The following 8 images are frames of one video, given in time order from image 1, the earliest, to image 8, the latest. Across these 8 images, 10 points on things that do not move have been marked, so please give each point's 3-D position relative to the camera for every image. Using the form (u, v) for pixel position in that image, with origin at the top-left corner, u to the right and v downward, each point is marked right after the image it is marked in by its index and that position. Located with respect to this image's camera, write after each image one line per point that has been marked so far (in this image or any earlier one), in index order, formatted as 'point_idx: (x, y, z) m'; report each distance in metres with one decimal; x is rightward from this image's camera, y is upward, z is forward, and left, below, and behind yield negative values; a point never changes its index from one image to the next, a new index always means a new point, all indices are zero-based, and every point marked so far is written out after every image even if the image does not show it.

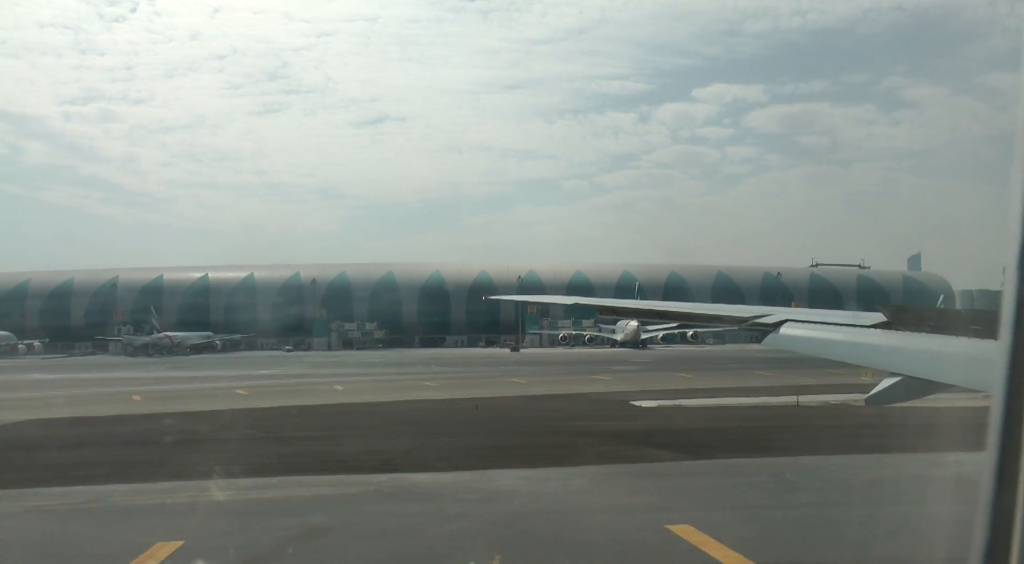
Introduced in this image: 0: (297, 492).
0: (-2.3, -2.3, +7.9) m
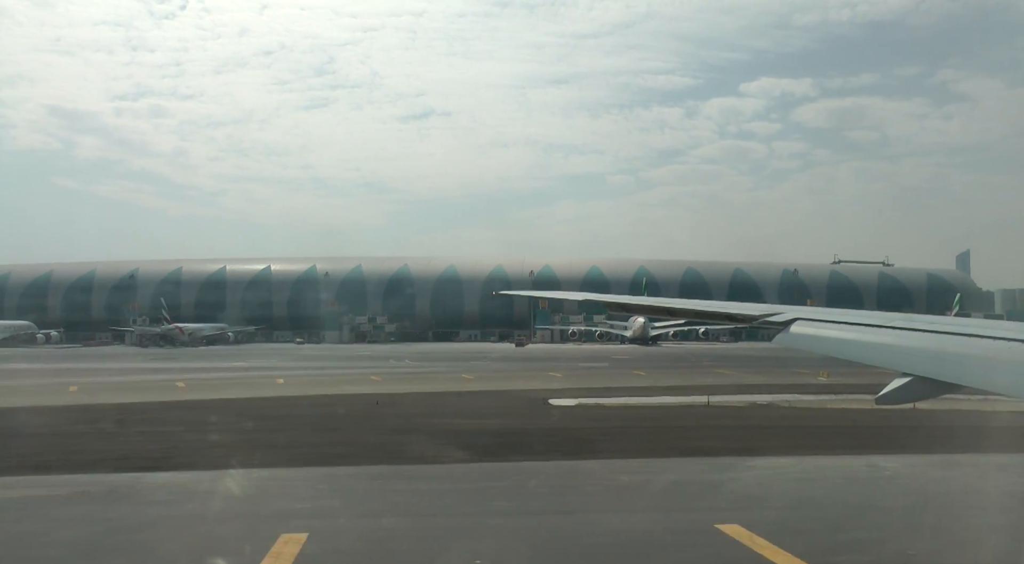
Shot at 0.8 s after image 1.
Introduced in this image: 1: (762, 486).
0: (-5.2, -2.2, +7.6) m
1: (+2.6, -2.1, +7.4) m
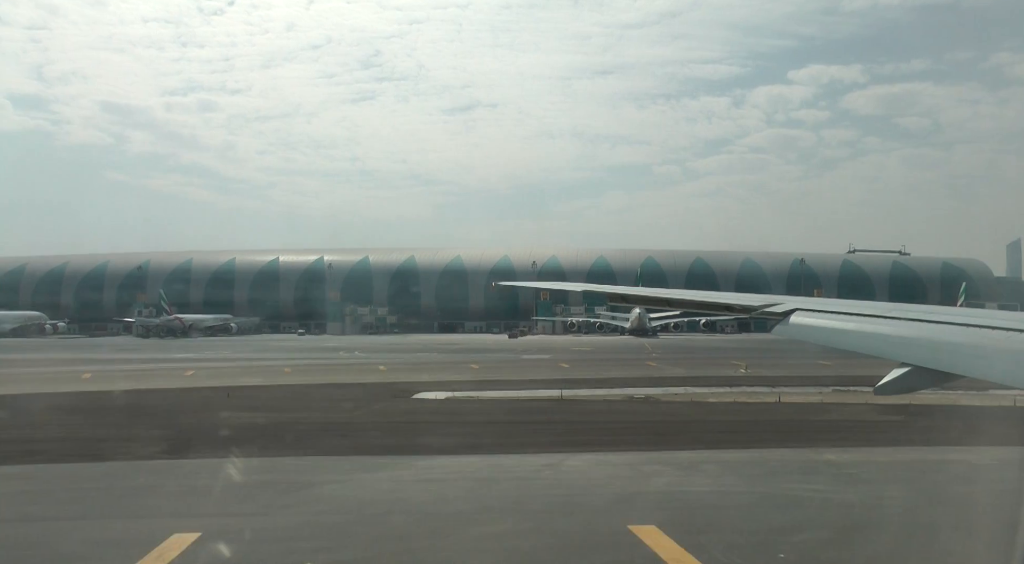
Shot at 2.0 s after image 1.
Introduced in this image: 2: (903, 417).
0: (-9.2, -2.1, +7.3) m
1: (-1.4, -2.0, +6.9) m
2: (+8.1, -2.7, +14.8) m
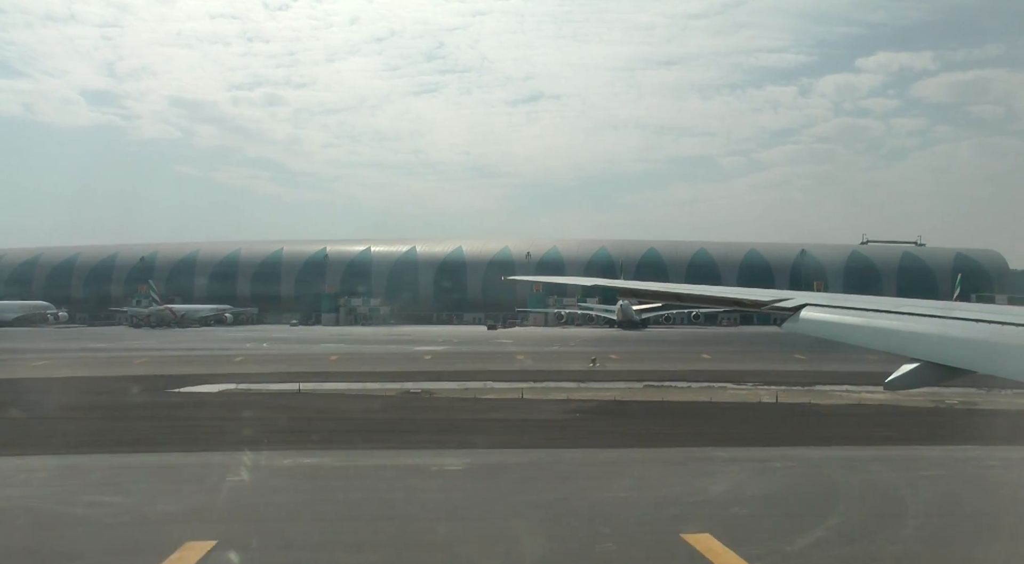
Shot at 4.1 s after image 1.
0: (-15.8, -1.9, +7.0) m
1: (-7.9, -1.9, +6.3) m
2: (+1.8, -2.5, +13.9) m
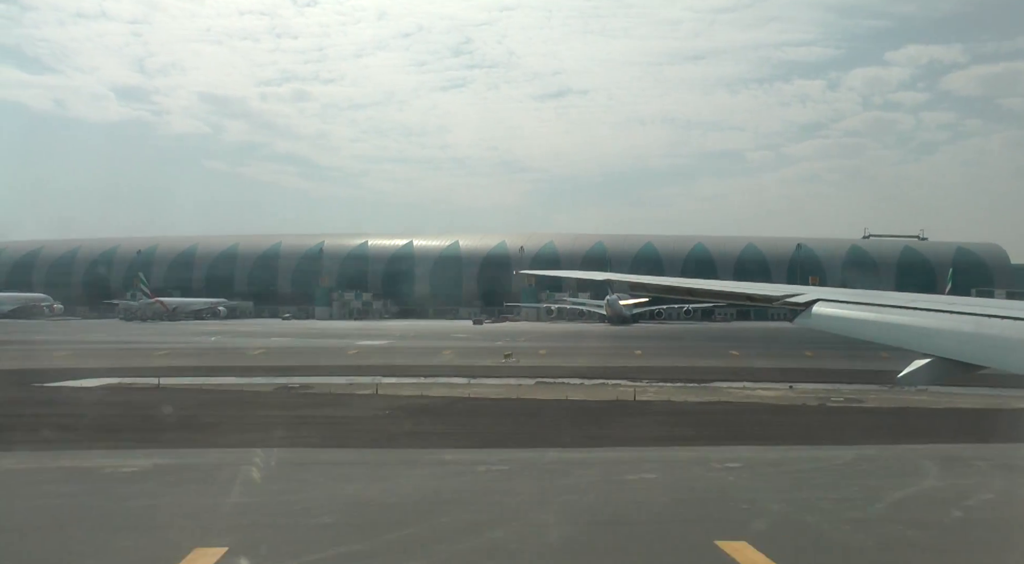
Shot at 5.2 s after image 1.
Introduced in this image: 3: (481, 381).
0: (-19.1, -1.8, +6.9) m
1: (-11.3, -1.8, +6.1) m
2: (-1.4, -2.4, +13.6) m
3: (-0.8, -2.7, +19.8) m
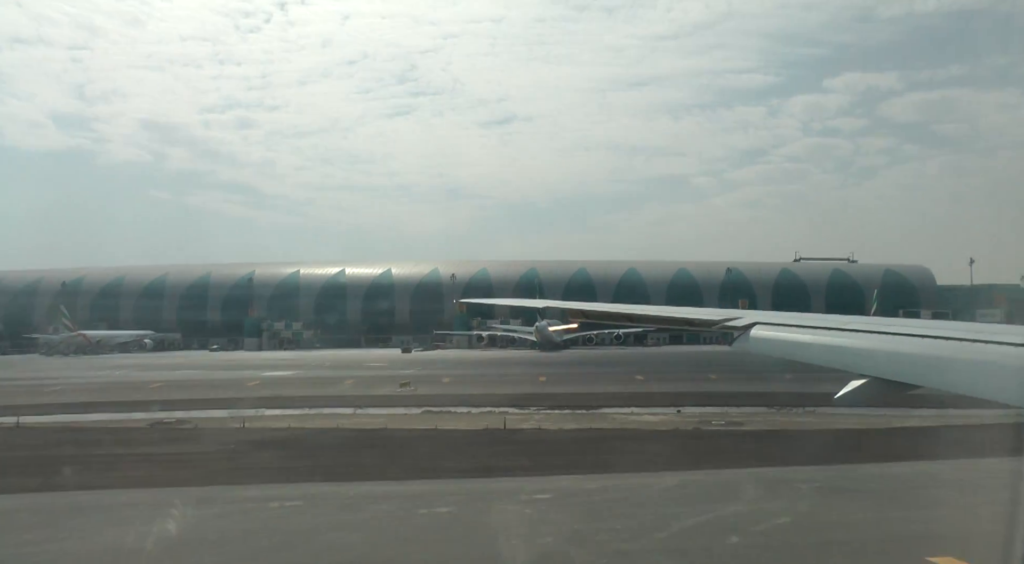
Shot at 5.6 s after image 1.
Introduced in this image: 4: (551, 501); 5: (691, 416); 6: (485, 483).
0: (-21.2, -2.3, +5.2) m
1: (-13.3, -2.2, +5.0) m
2: (-4.0, -2.9, +13.1) m
3: (-3.9, -3.5, +19.3) m
4: (+0.4, -2.4, +7.8) m
5: (+4.5, -3.3, +18.0) m
6: (-0.3, -2.4, +8.7) m
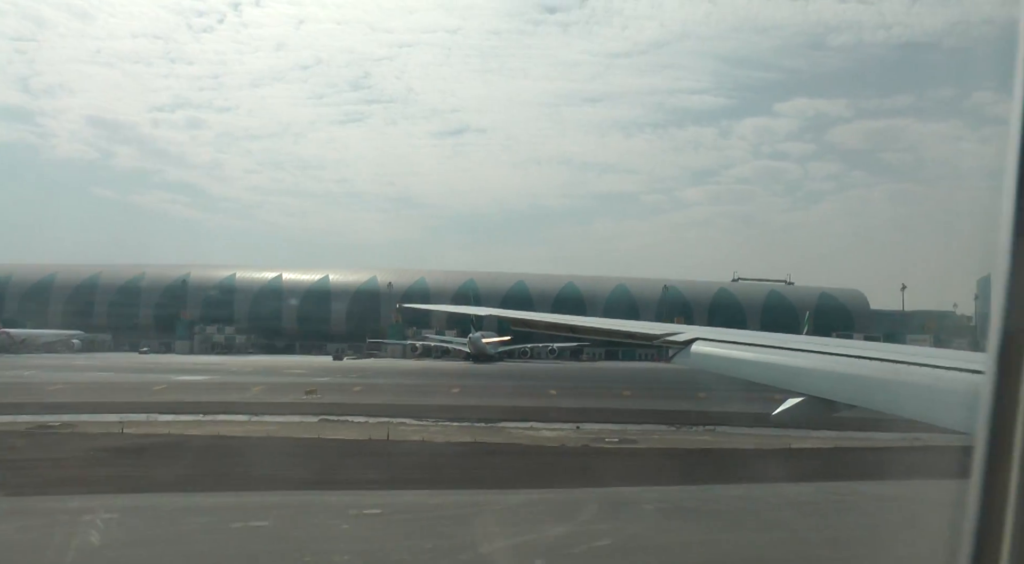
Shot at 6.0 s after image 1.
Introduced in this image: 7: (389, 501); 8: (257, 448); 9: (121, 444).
0: (-22.7, -1.6, +3.5) m
1: (-14.9, -1.8, +3.8) m
2: (-6.2, -3.0, +12.6) m
3: (-6.5, -3.6, +18.8) m
4: (-1.4, -2.4, +7.6) m
5: (+2.0, -3.7, +18.0) m
6: (-2.2, -2.5, +8.5) m
7: (-1.4, -2.5, +8.4) m
8: (-4.8, -3.1, +13.6) m
9: (-7.7, -3.1, +14.2) m
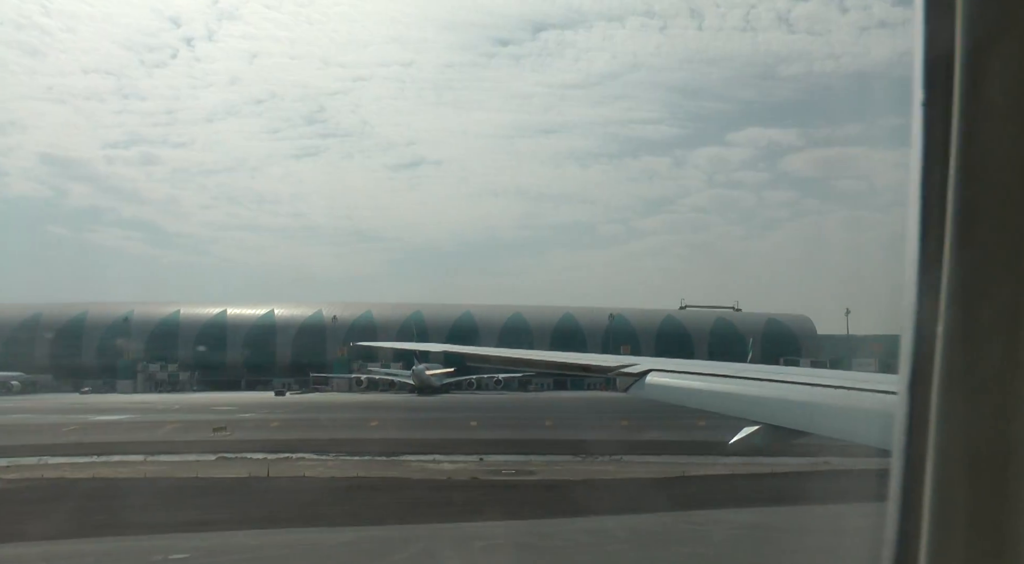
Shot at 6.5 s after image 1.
0: (-24.3, -2.1, +2.1) m
1: (-16.5, -2.1, +2.8) m
2: (-8.2, -3.6, +11.9) m
3: (-8.9, -4.4, +18.1) m
4: (-3.2, -2.8, +7.2) m
5: (-0.4, -4.4, +17.8) m
6: (-4.1, -2.9, +8.1) m
7: (-3.3, -2.9, +8.0) m
8: (-6.9, -3.8, +13.0) m
9: (-9.9, -3.8, +13.5) m
